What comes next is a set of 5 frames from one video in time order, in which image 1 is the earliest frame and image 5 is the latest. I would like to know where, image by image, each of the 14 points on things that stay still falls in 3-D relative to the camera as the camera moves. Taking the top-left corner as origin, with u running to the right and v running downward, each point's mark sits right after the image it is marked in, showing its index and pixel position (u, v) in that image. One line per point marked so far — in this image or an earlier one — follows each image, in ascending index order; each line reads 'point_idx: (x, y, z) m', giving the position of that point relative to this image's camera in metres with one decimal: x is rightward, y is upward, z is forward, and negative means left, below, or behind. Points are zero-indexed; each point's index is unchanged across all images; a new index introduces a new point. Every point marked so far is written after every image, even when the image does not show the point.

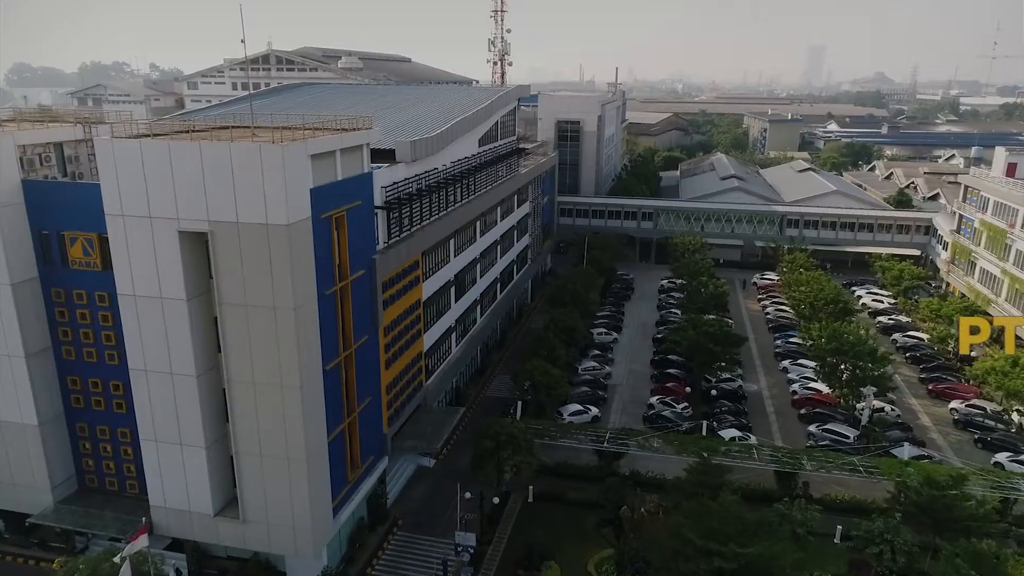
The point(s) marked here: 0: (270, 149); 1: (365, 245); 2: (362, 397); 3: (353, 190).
0: (-5.4, +3.1, +14.6) m
1: (-4.3, +1.3, +19.0) m
2: (-4.5, -3.3, +19.6) m
3: (-4.4, +2.7, +18.0) m
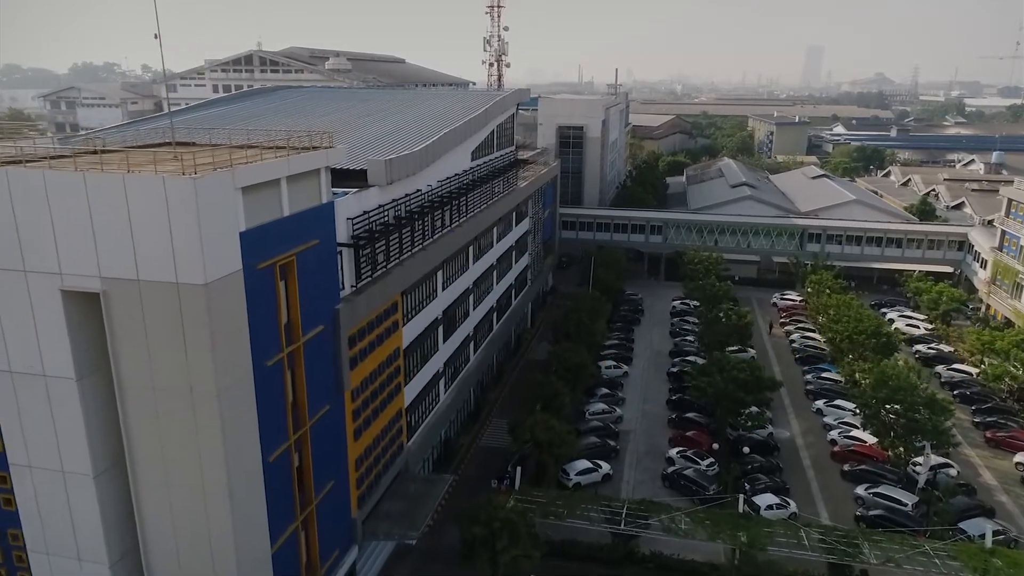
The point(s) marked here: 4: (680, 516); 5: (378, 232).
0: (-5.5, +1.7, +10.7) m
1: (-4.4, -0.1, +15.1) m
2: (-4.6, -4.7, +15.6) m
3: (-4.5, +1.3, +14.1) m
4: (+4.9, -6.7, +19.1) m
5: (-3.6, +1.5, +17.6) m
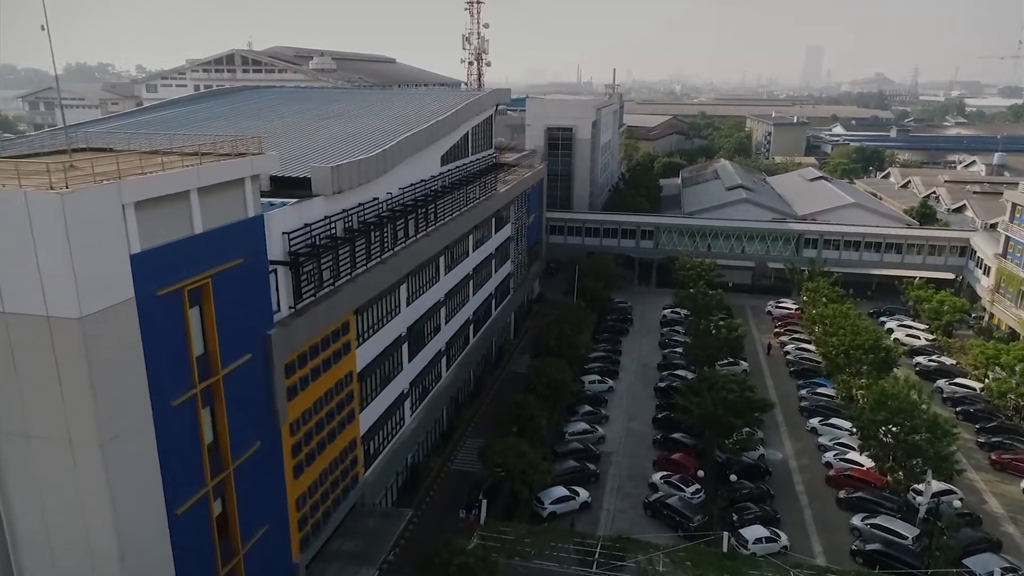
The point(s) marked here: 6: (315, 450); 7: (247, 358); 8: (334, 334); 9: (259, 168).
0: (-6.5, +1.2, +9.0) m
1: (-5.4, -0.6, +13.4) m
2: (-5.6, -5.2, +14.0) m
3: (-5.5, +0.8, +12.4) m
4: (+3.9, -7.2, +17.5) m
5: (-4.6, +1.0, +15.9) m
6: (-5.0, -4.1, +16.5) m
7: (-5.4, -1.4, +13.4) m
8: (-4.6, -1.2, +17.0) m
9: (-5.2, +2.5, +13.4) m
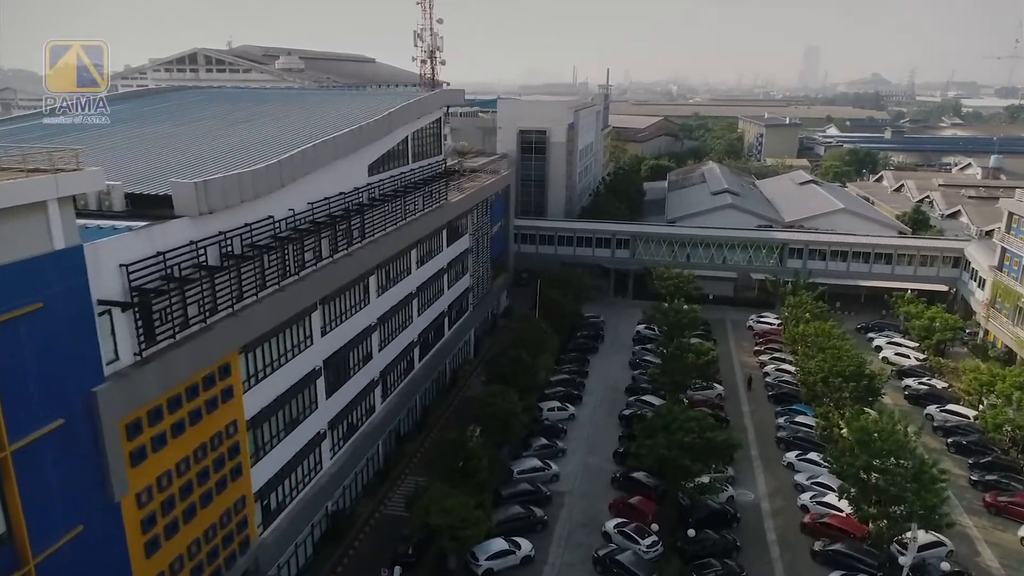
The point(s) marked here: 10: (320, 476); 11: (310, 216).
0: (-8.6, +0.4, +6.4) m
1: (-7.4, -1.4, +10.8) m
2: (-7.6, -6.0, +11.3) m
3: (-7.5, 0.0, +9.8) m
4: (+1.9, -8.0, +14.9) m
5: (-6.7, +0.2, +13.3) m
6: (-7.0, -4.9, +13.9) m
7: (-7.5, -2.2, +10.8) m
8: (-6.7, -2.0, +14.3) m
9: (-7.2, +1.6, +10.7) m
10: (-5.8, -5.7, +19.8) m
11: (-5.7, +2.0, +18.6) m
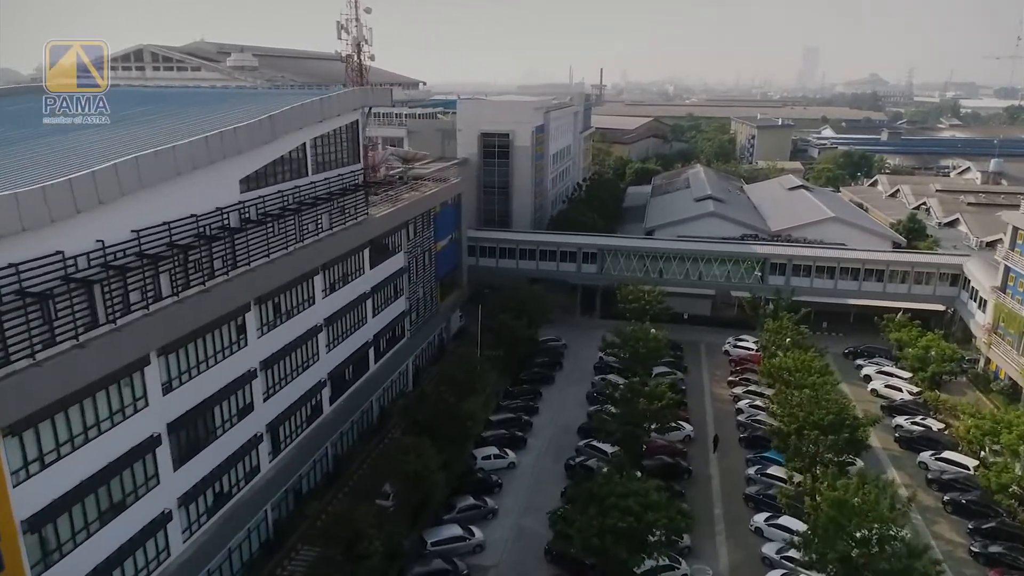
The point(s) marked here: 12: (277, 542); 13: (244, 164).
0: (-11.2, -0.7, +2.6) m
1: (-10.1, -2.5, +7.0) m
2: (-10.2, -7.1, +7.5) m
3: (-10.1, -1.1, +6.0) m
4: (-0.8, -9.1, +11.1) m
5: (-9.3, -0.9, +9.5) m
6: (-9.6, -6.0, +10.1) m
7: (-10.1, -3.3, +7.0) m
8: (-9.3, -3.1, +10.5) m
9: (-9.9, +0.6, +6.9) m
10: (-8.4, -6.8, +16.0) m
11: (-8.3, +0.9, +14.8) m
12: (-7.2, -7.8, +20.0) m
13: (-7.5, +3.6, +18.8) m
